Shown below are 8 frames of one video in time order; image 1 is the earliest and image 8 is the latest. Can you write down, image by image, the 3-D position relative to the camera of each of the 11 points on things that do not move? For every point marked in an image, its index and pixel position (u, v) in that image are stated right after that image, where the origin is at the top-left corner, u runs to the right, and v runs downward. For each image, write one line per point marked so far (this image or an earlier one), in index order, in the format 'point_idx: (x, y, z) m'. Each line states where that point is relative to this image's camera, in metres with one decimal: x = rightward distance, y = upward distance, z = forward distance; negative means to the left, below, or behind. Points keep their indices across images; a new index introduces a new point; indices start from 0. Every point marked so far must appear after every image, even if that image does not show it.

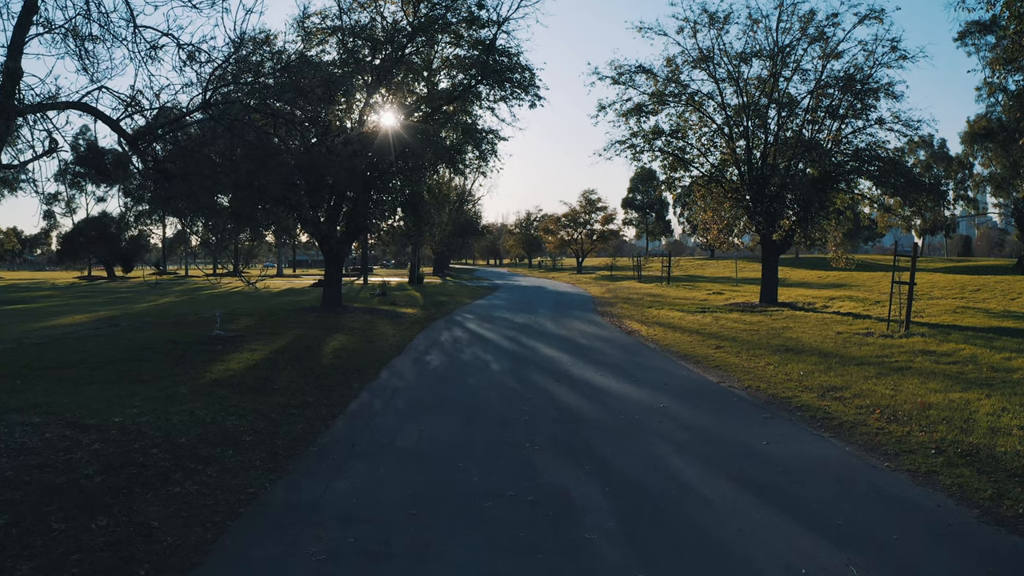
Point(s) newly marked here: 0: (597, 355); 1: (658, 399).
0: (+1.6, -1.2, +13.5) m
1: (+1.9, -1.5, +9.6) m
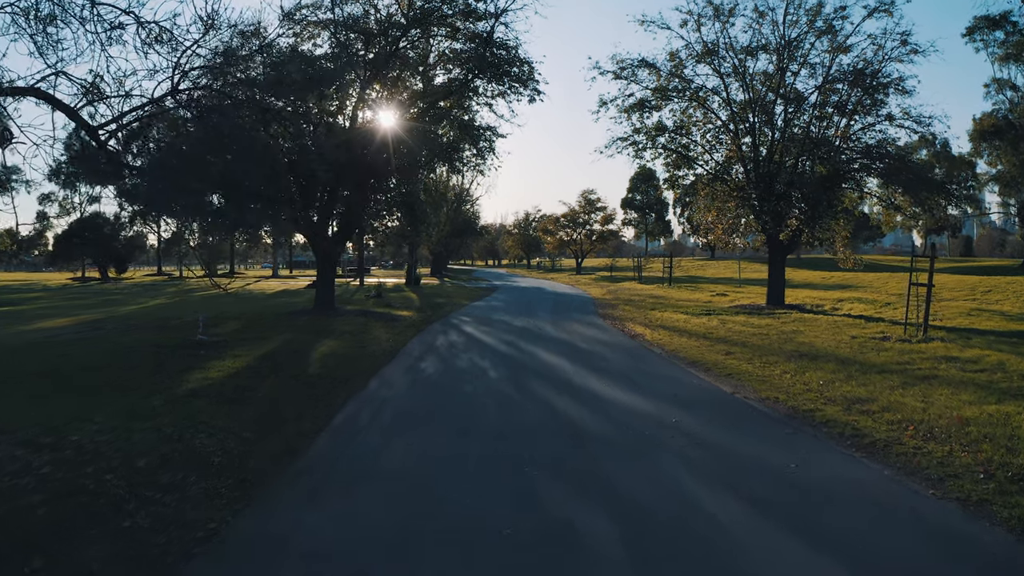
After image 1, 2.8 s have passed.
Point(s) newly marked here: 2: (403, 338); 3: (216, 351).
0: (+1.5, -1.3, +12.8) m
1: (+1.9, -1.5, +8.9) m
2: (-2.5, -1.1, +16.9) m
3: (-5.6, -1.2, +13.7) m
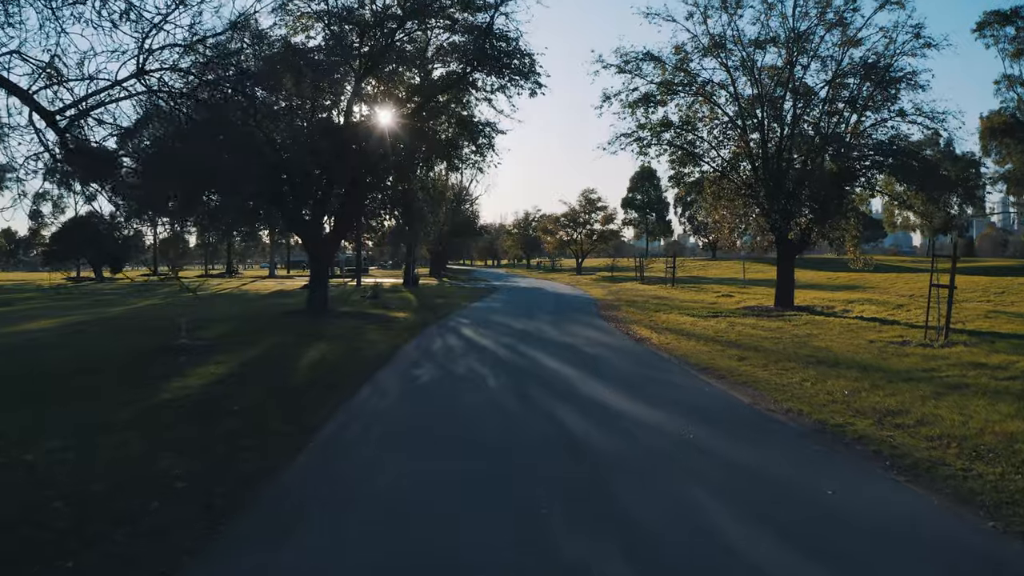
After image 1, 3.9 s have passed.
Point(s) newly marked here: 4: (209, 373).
0: (+1.5, -1.3, +12.1) m
1: (+1.9, -1.6, +8.2) m
2: (-2.5, -1.1, +16.2) m
3: (-5.5, -1.2, +13.0) m
4: (-4.7, -1.4, +11.3) m
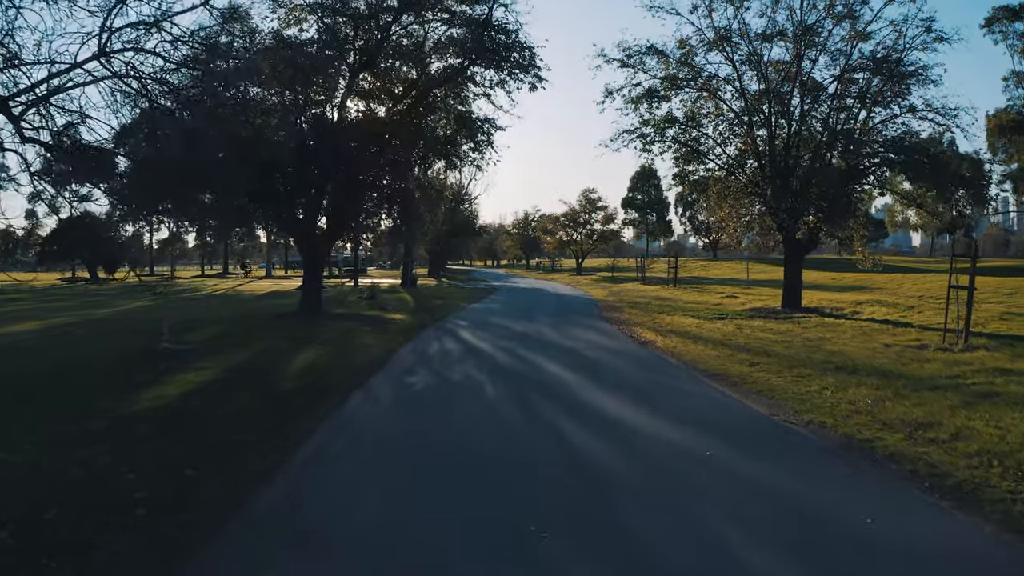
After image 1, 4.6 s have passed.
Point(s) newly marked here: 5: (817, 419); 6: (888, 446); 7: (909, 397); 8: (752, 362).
0: (+1.5, -1.3, +11.5) m
1: (+1.9, -1.6, +7.6) m
2: (-2.5, -1.2, +15.6) m
3: (-5.6, -1.2, +12.4) m
4: (-4.7, -1.4, +10.7) m
5: (+3.3, -1.4, +7.9) m
6: (+3.5, -1.5, +6.9) m
7: (+4.7, -1.3, +8.8) m
8: (+3.8, -1.2, +11.6) m
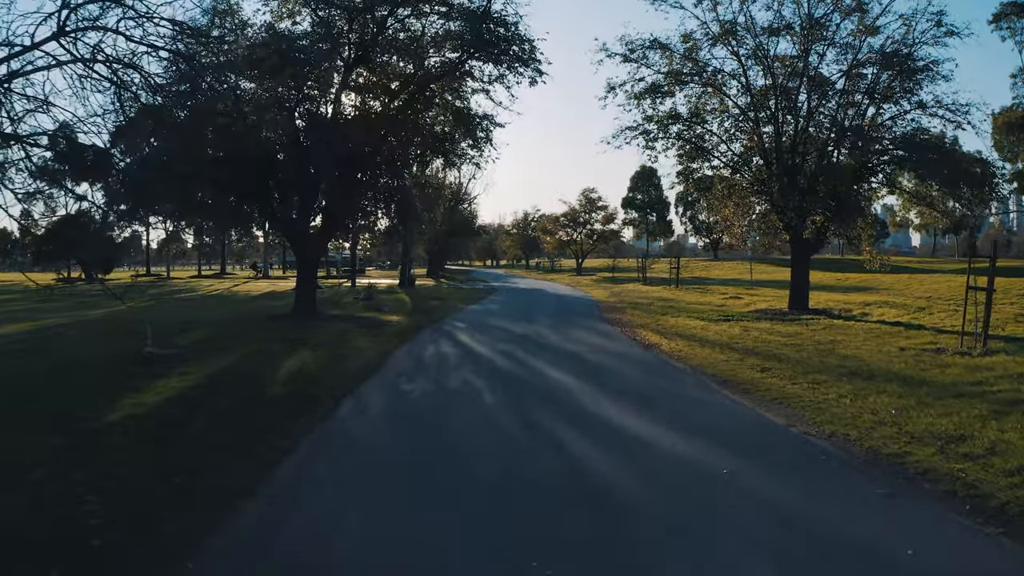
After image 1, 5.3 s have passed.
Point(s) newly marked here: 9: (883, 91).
0: (+1.5, -1.3, +11.0) m
1: (+1.9, -1.6, +7.1) m
2: (-2.5, -1.2, +15.0) m
3: (-5.6, -1.3, +11.8) m
4: (-4.7, -1.4, +10.1) m
5: (+3.3, -1.4, +7.3) m
6: (+3.5, -1.5, +6.3) m
7: (+4.7, -1.3, +8.2) m
8: (+3.8, -1.2, +11.0) m
9: (+10.0, +5.3, +19.9) m
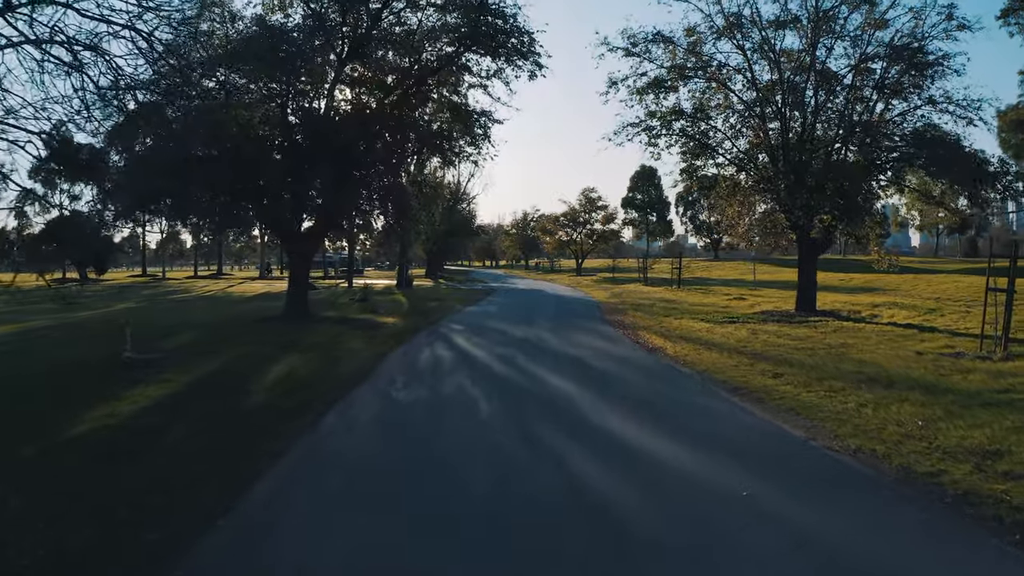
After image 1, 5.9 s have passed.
0: (+1.5, -1.4, +10.4) m
1: (+1.9, -1.6, +6.5) m
2: (-2.6, -1.2, +14.5) m
3: (-5.6, -1.3, +11.3) m
4: (-4.7, -1.4, +9.6) m
5: (+3.2, -1.4, +6.8) m
6: (+3.5, -1.5, +5.8) m
7: (+4.7, -1.3, +7.7) m
8: (+3.7, -1.2, +10.5) m
9: (+10.0, +5.3, +19.4) m
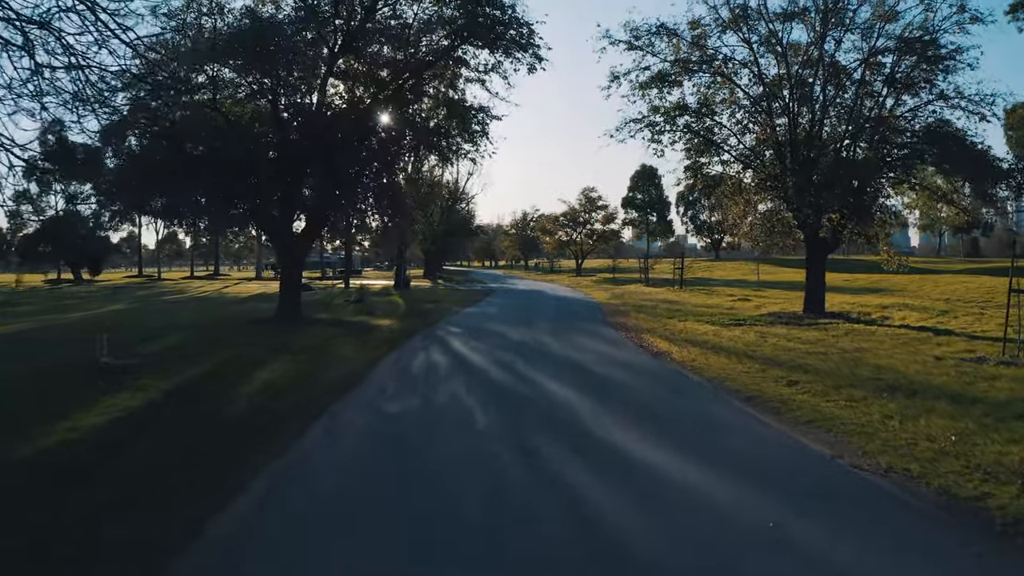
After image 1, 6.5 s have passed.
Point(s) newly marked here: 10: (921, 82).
0: (+1.5, -1.4, +9.8) m
1: (+1.9, -1.7, +5.9) m
2: (-2.6, -1.3, +13.9) m
3: (-5.6, -1.3, +10.7) m
4: (-4.8, -1.5, +9.0) m
5: (+3.2, -1.5, +6.2) m
6: (+3.4, -1.5, +5.2) m
7: (+4.7, -1.4, +7.1) m
8: (+3.7, -1.2, +9.9) m
9: (+10.0, +5.3, +18.8) m
10: (+10.4, +5.2, +18.7) m
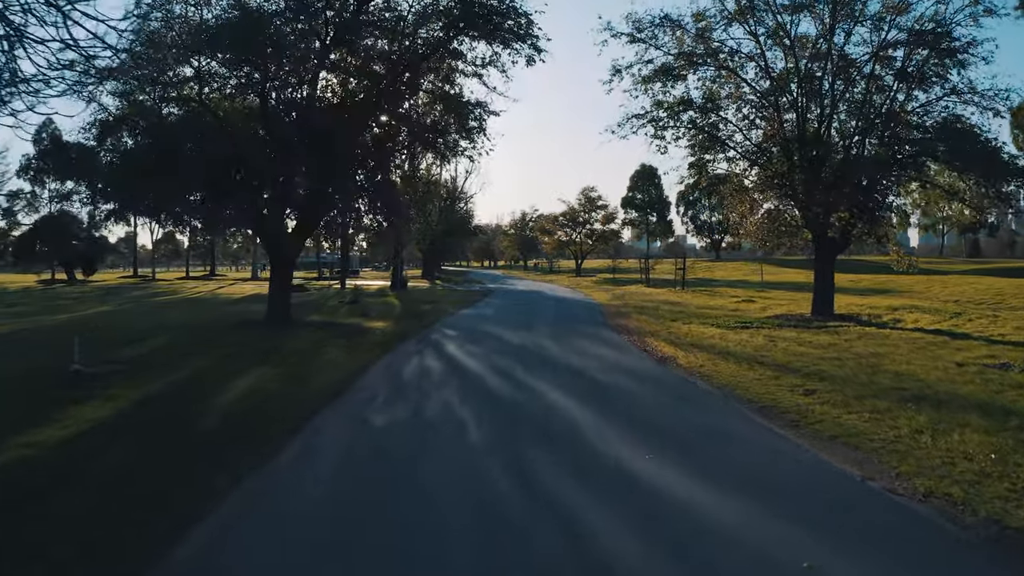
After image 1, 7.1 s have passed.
0: (+1.4, -1.4, +9.2) m
1: (+1.8, -1.7, +5.3) m
2: (-2.6, -1.3, +13.2) m
3: (-5.7, -1.3, +10.0) m
4: (-4.8, -1.5, +8.3) m
5: (+3.2, -1.5, +5.6) m
6: (+3.4, -1.6, +4.5) m
7: (+4.6, -1.4, +6.5) m
8: (+3.7, -1.3, +9.3) m
9: (+9.9, +5.2, +18.2) m
10: (+10.3, +5.2, +18.1) m
